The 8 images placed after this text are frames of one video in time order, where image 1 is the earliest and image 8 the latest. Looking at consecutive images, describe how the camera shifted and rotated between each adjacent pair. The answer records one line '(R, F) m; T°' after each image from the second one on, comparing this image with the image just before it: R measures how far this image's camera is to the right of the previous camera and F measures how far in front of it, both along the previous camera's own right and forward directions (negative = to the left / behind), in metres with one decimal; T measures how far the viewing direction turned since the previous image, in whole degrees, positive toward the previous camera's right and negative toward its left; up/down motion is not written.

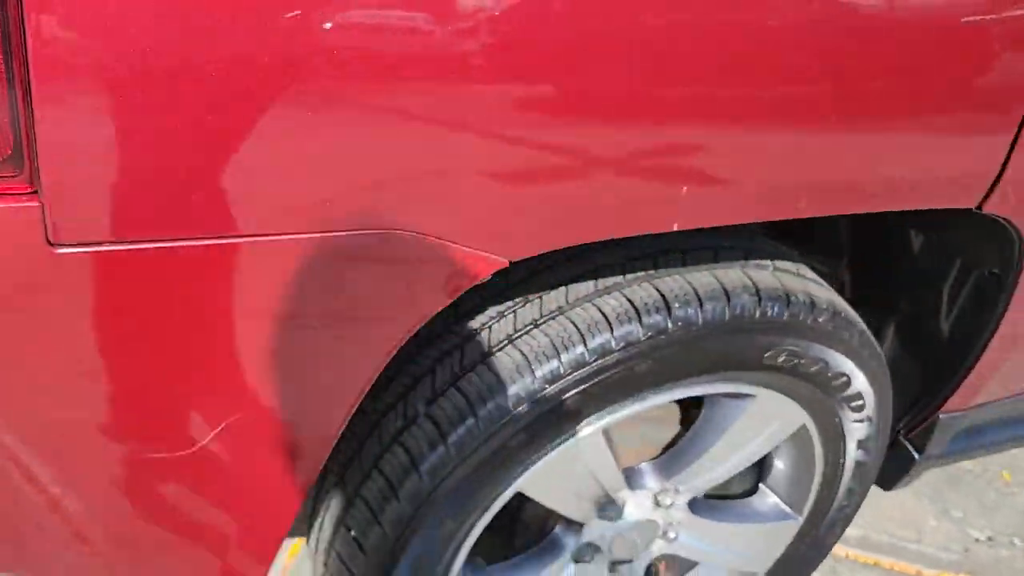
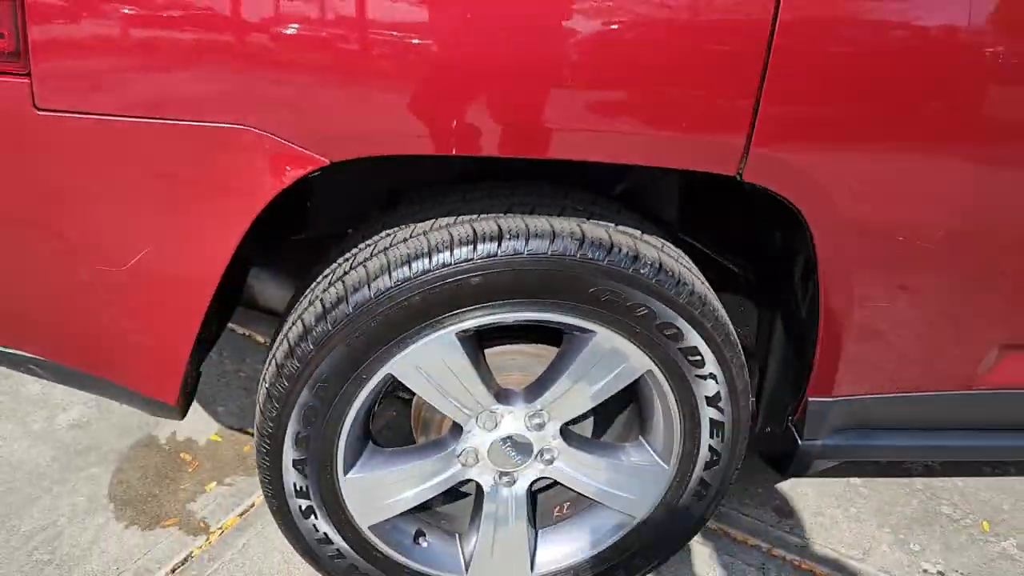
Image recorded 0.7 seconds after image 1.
(+0.5, -0.3) m; -14°
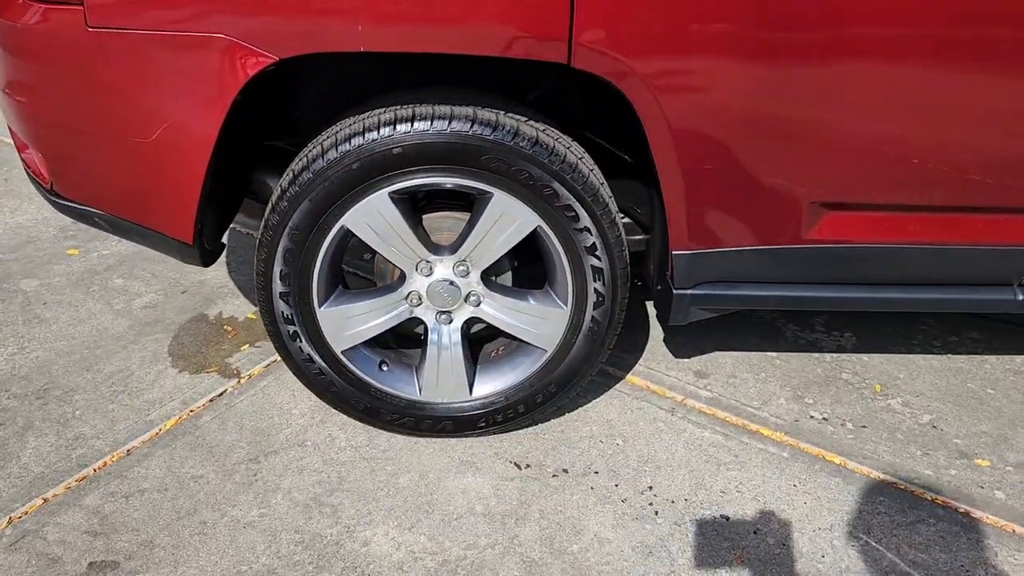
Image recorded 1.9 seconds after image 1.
(+0.4, -0.5) m; -6°
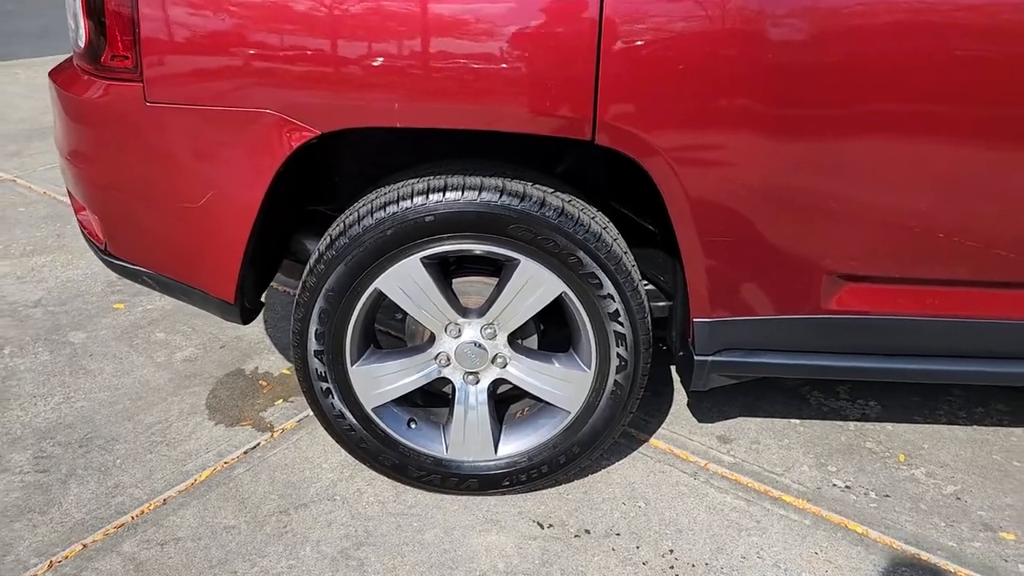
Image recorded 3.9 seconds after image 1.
(0.0, -0.1) m; -2°
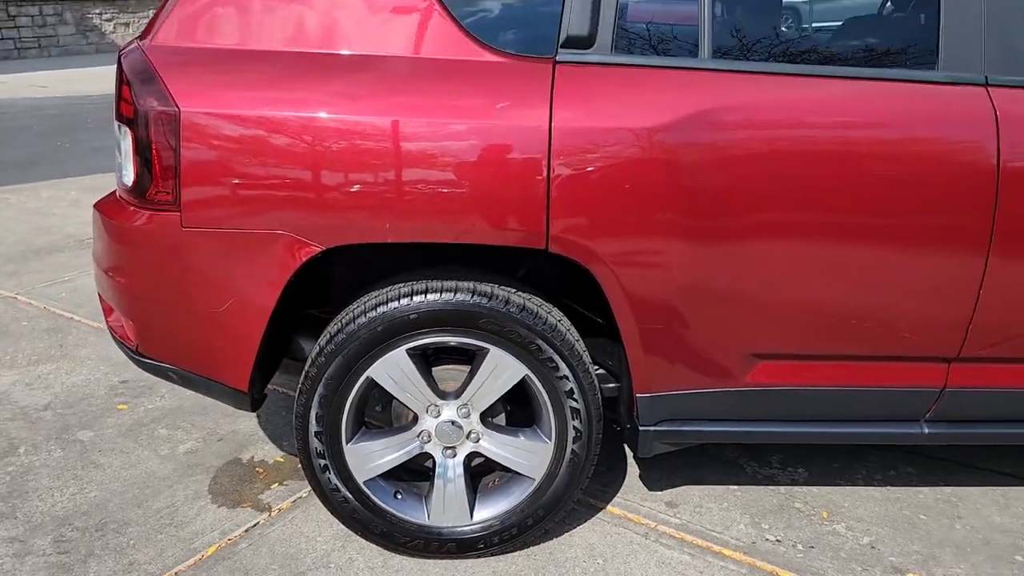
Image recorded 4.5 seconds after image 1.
(0.0, -0.4) m; +2°
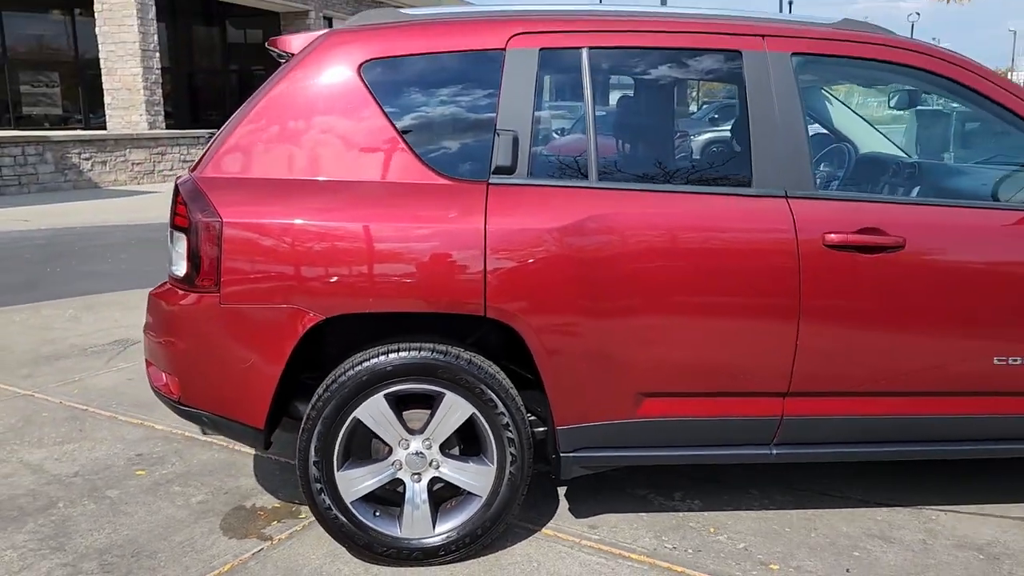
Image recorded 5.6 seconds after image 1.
(0.0, -0.9) m; +3°
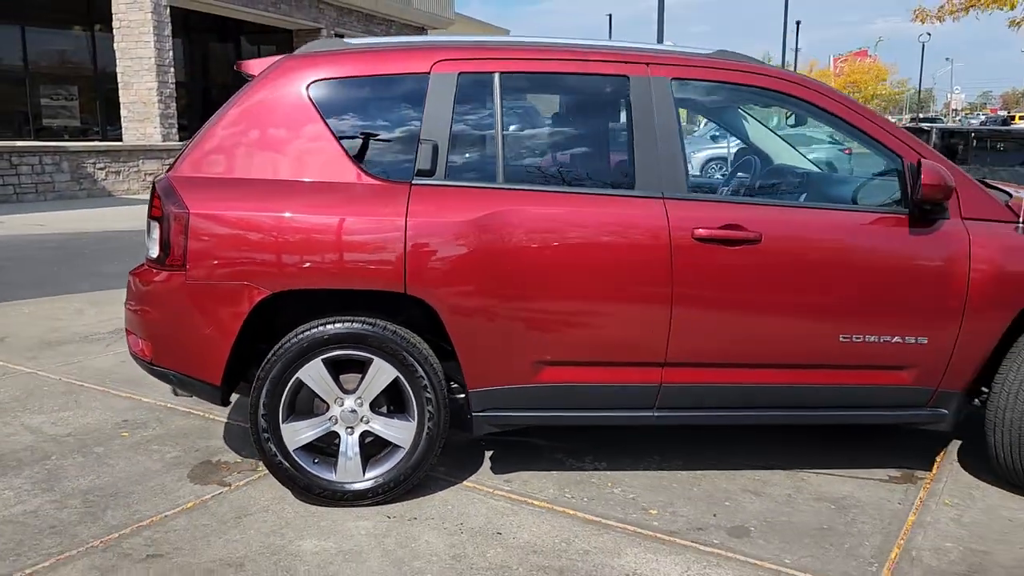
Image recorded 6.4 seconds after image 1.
(+0.4, -0.6) m; -1°
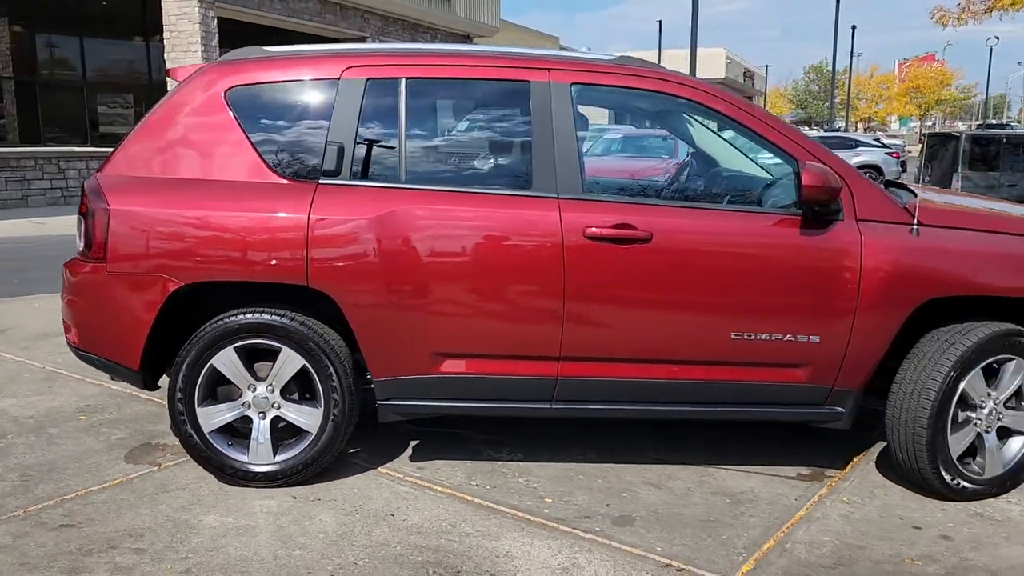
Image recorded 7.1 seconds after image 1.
(+0.7, -0.2) m; -4°
